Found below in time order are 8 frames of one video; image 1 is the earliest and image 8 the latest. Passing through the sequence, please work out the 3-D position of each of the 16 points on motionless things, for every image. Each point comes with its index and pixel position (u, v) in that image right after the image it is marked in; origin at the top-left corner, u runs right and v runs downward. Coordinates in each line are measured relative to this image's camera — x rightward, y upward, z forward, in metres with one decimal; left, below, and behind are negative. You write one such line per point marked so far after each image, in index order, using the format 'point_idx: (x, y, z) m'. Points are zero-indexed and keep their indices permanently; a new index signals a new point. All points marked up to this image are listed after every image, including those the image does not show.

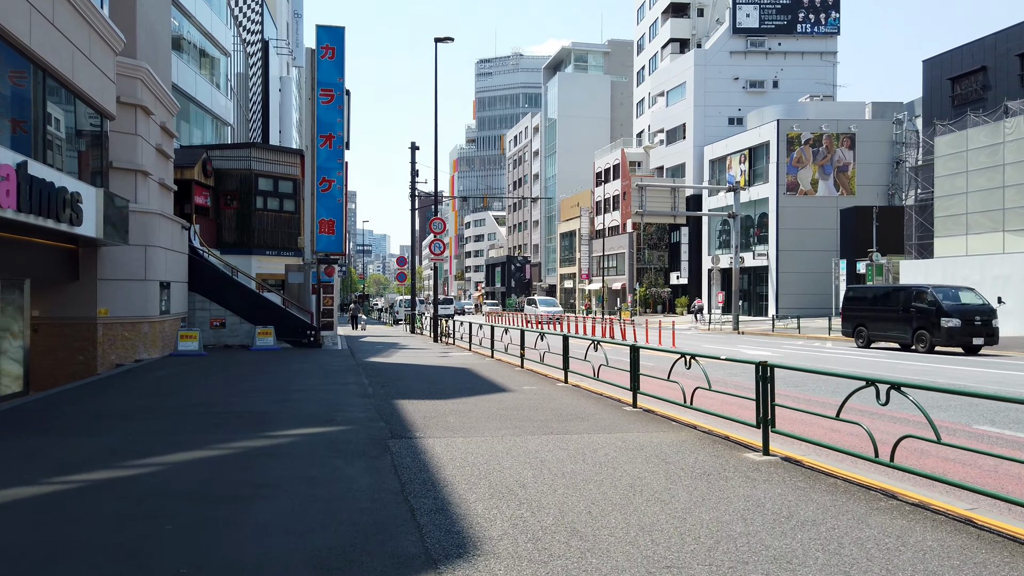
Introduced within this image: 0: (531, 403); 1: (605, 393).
0: (+0.3, -1.7, +11.5) m
1: (+1.5, -1.7, +12.5) m
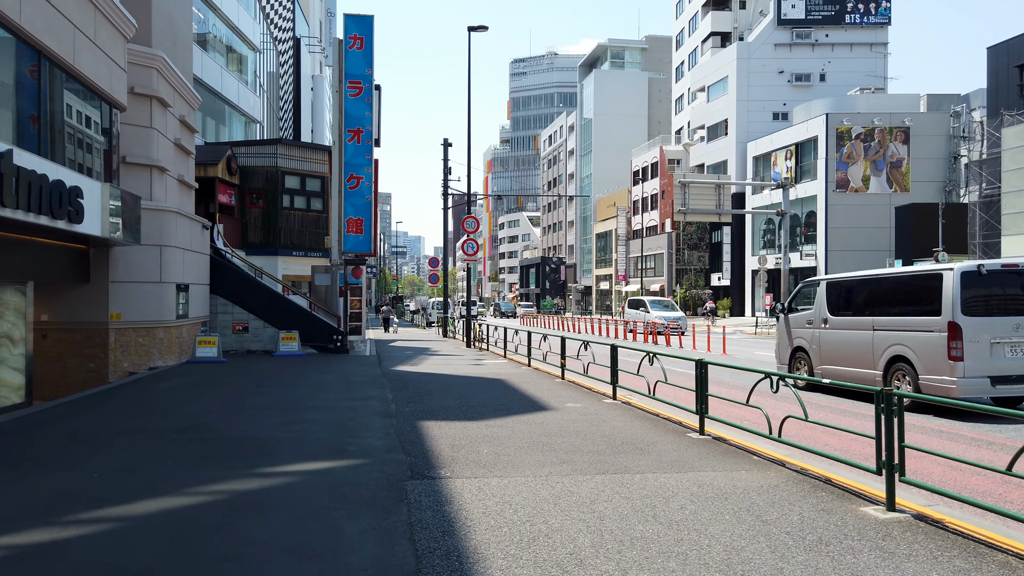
0: (+0.8, -1.8, +9.9) m
1: (+2.1, -1.8, +10.8) m
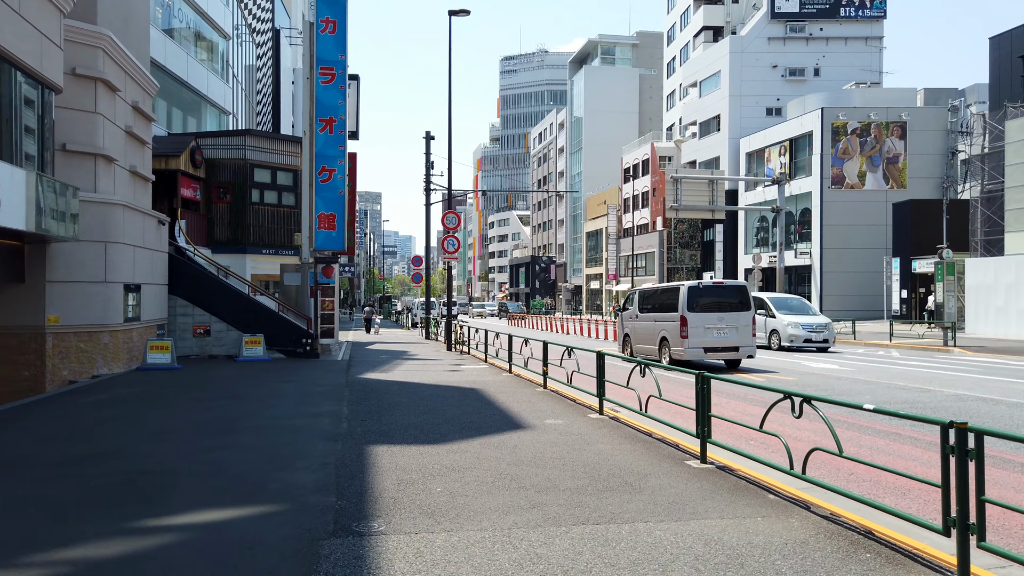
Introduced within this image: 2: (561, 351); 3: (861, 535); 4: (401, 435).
0: (+0.5, -1.8, +8.4) m
1: (+1.7, -1.8, +9.3) m
2: (+0.9, -1.1, +13.8) m
3: (+2.5, -1.7, +5.4) m
4: (-1.3, -1.8, +9.2) m
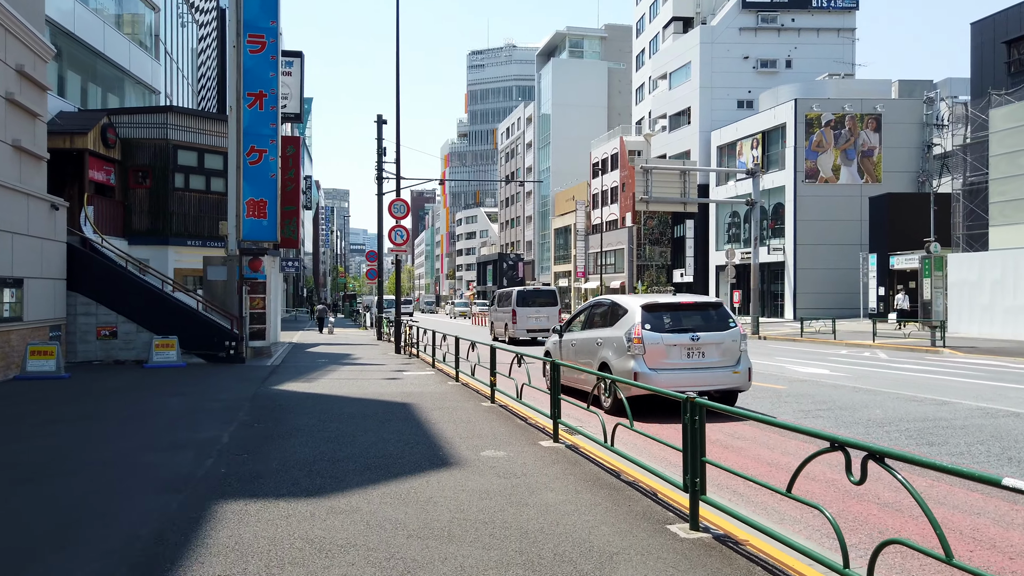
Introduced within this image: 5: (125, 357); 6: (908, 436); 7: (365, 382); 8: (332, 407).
0: (-0.2, -1.7, +5.9) m
1: (+1.0, -1.7, +6.9) m
2: (0.0, -1.0, +11.3) m
3: (+1.9, -1.7, +3.0) m
4: (-2.1, -1.7, +6.7) m
5: (-9.8, -1.8, +19.3) m
6: (+4.8, -1.8, +9.2) m
7: (-2.9, -1.9, +15.2) m
8: (-2.7, -1.8, +11.5) m
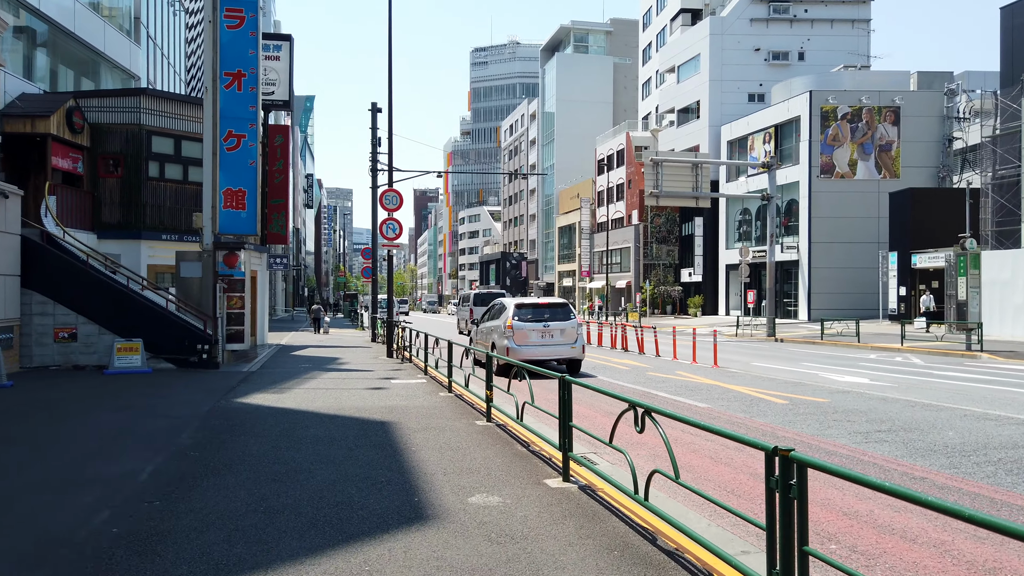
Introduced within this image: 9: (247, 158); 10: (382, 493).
0: (-0.2, -1.6, +4.1) m
1: (+1.0, -1.6, +5.0) m
2: (0.0, -1.0, +9.5) m
3: (+1.8, -1.6, +1.2) m
4: (-2.1, -1.6, +4.8) m
5: (-9.7, -1.7, +17.5) m
6: (+4.8, -1.8, +7.3) m
7: (-2.9, -1.8, +13.3) m
8: (-2.7, -1.7, +9.6) m
9: (-6.9, +3.4, +19.9) m
10: (-1.1, -1.7, +6.3) m
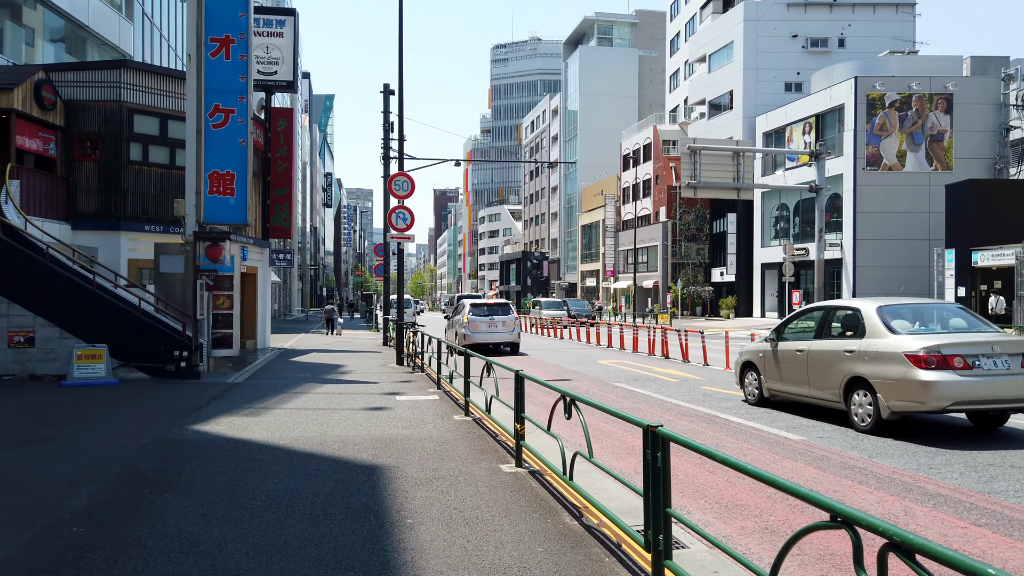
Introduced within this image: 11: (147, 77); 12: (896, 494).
0: (0.0, -1.6, +1.4) m
1: (+1.2, -1.6, +2.3) m
2: (+0.3, -0.9, +6.8) m
3: (+2.0, -1.6, -1.6) m
4: (-1.8, -1.6, +2.2) m
5: (-9.2, -1.6, +15.0) m
6: (+5.1, -1.7, +4.5) m
7: (-2.5, -1.8, +10.7) m
8: (-2.3, -1.7, +7.0) m
9: (-6.3, +3.5, +17.4) m
10: (-0.8, -1.6, +3.6) m
11: (-9.3, +5.4, +19.4) m
12: (+3.3, -1.8, +6.6) m
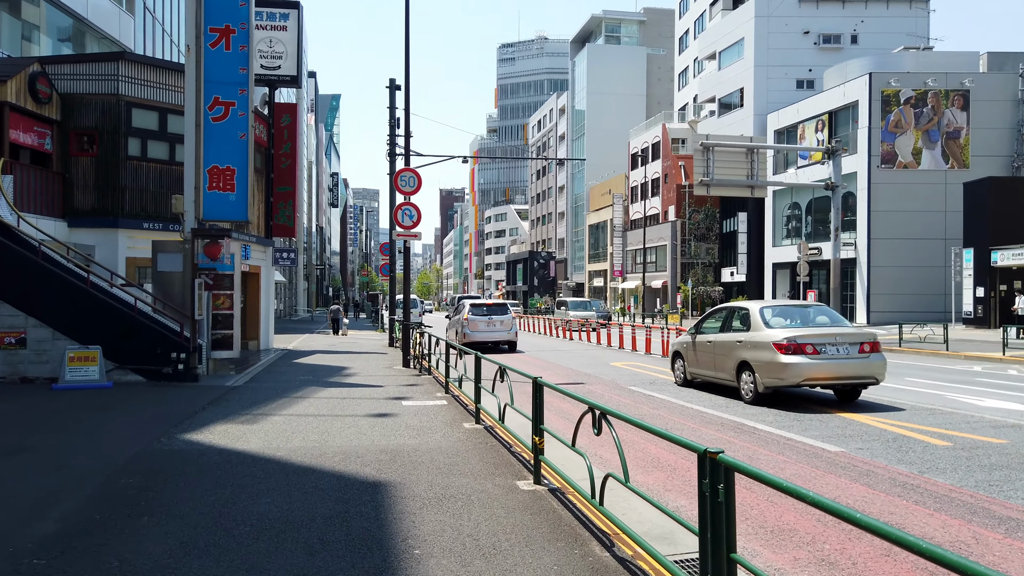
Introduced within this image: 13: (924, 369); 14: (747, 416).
0: (+0.1, -1.6, +0.7) m
1: (+1.3, -1.6, +1.6) m
2: (+0.5, -0.9, +6.1) m
3: (+2.1, -1.5, -2.2) m
4: (-1.7, -1.6, +1.5) m
5: (-8.9, -1.6, +14.4) m
6: (+5.2, -1.7, +3.8) m
7: (-2.3, -1.7, +10.1) m
8: (-2.2, -1.7, +6.4) m
9: (-6.1, +3.5, +16.7) m
10: (-0.7, -1.6, +3.0) m
11: (-9.1, +5.4, +18.8) m
12: (+3.4, -1.8, +5.9) m
13: (+10.4, -2.0, +18.9) m
14: (+3.4, -1.8, +11.0) m
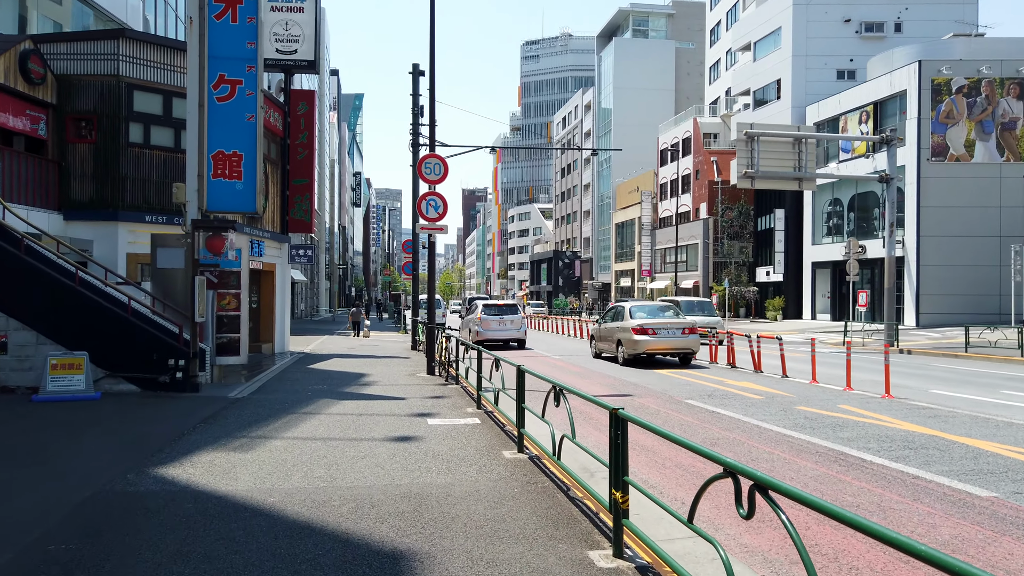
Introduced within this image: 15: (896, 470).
0: (+0.4, -1.6, -1.1) m
1: (+1.6, -1.5, -0.2) m
2: (+0.9, -0.9, +4.3) m
3: (+2.3, -1.5, -4.1) m
4: (-1.4, -1.5, -0.2) m
5: (-8.3, -1.6, +12.9) m
6: (+5.5, -1.7, +1.9) m
7: (-1.7, -1.7, +8.3) m
8: (-1.8, -1.6, +4.6) m
9: (-5.3, +3.5, +15.1) m
10: (-0.3, -1.6, +1.2) m
11: (-8.3, +5.4, +17.3) m
12: (+3.9, -1.7, +4.0) m
13: (+11.2, -2.0, +16.8) m
14: (+4.0, -1.8, +9.1) m
15: (+3.8, -1.8, +7.5) m
